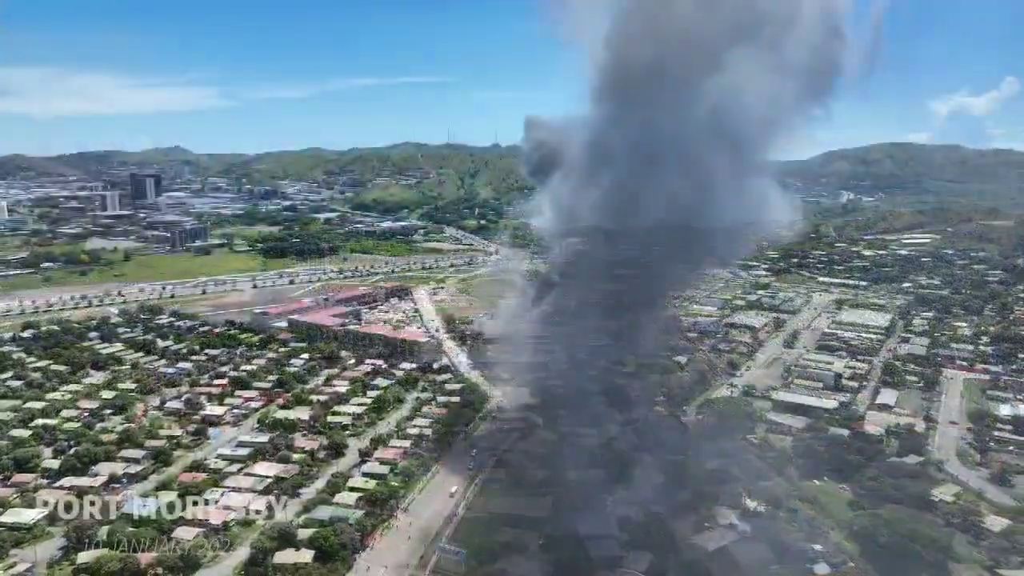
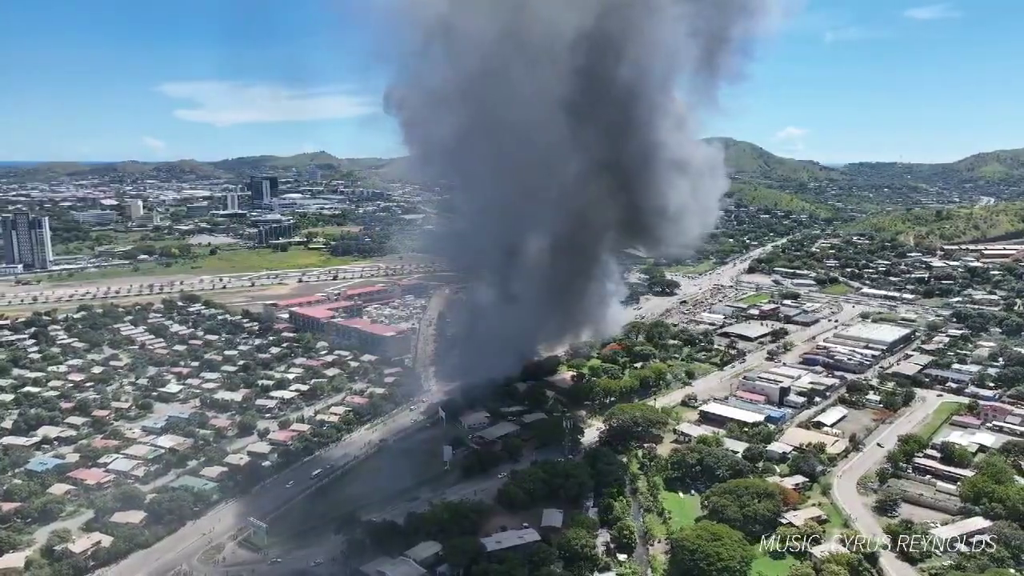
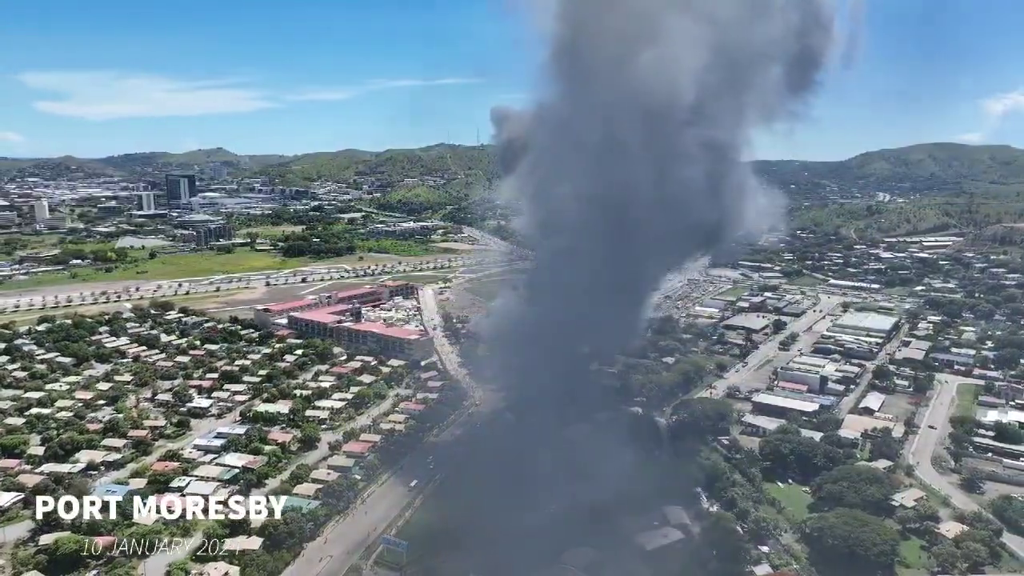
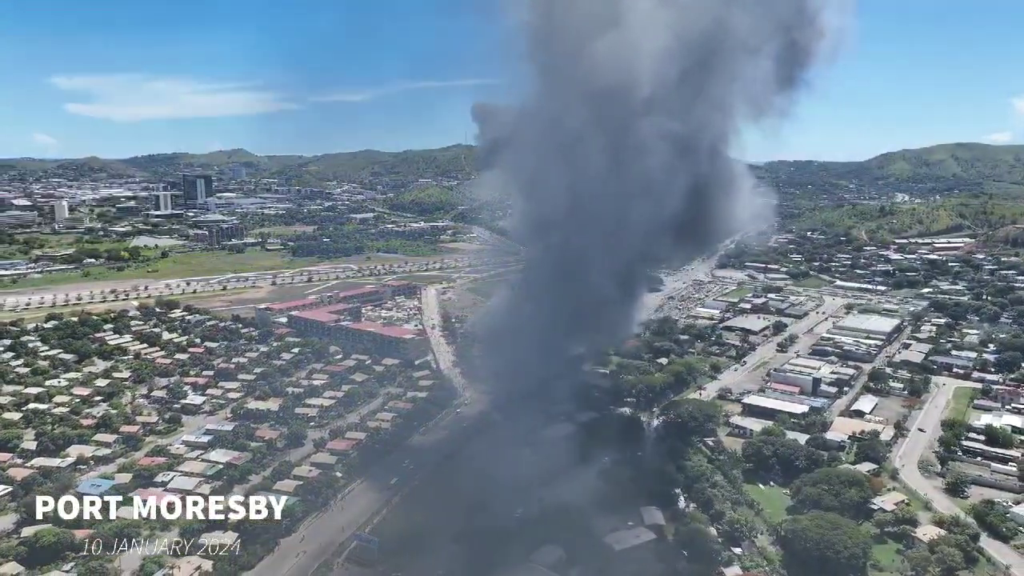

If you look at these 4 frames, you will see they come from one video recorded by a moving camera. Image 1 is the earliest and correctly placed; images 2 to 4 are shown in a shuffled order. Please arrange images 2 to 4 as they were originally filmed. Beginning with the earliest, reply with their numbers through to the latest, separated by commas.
3, 4, 2
